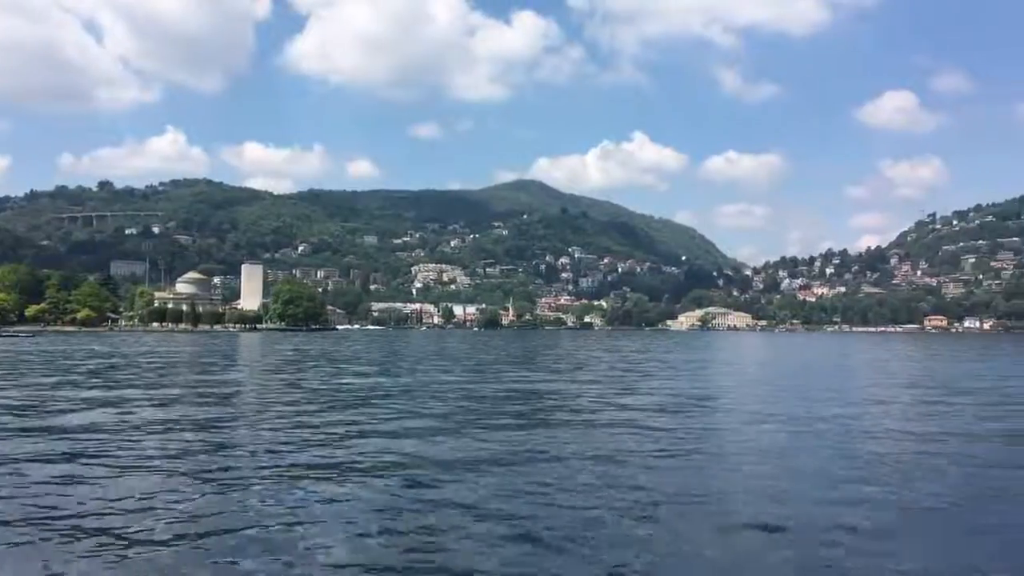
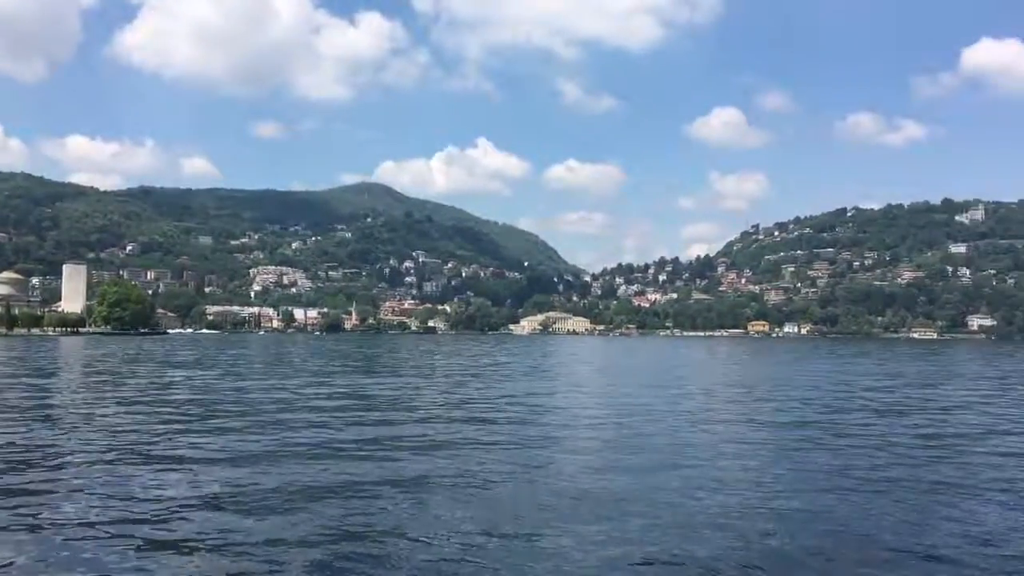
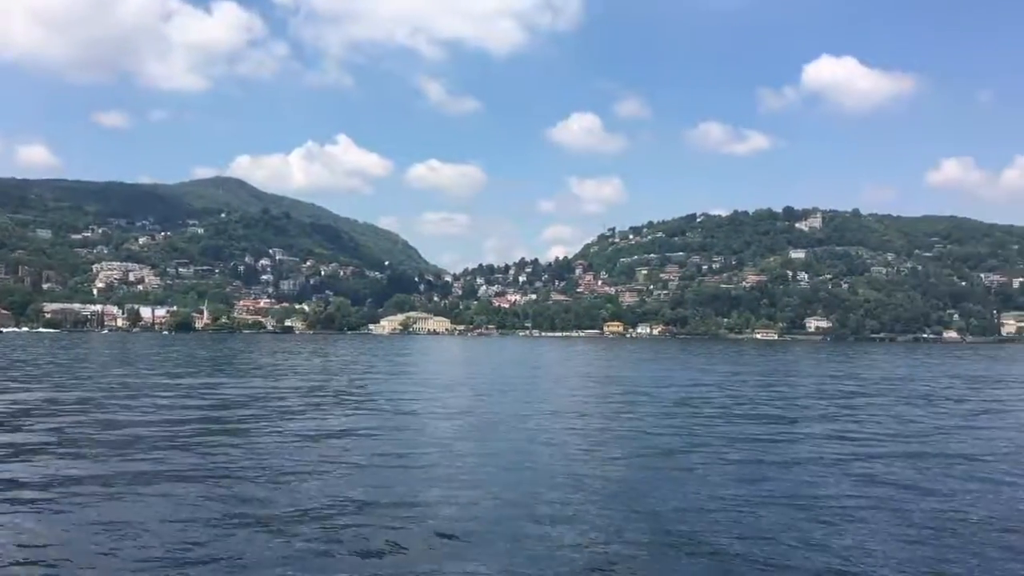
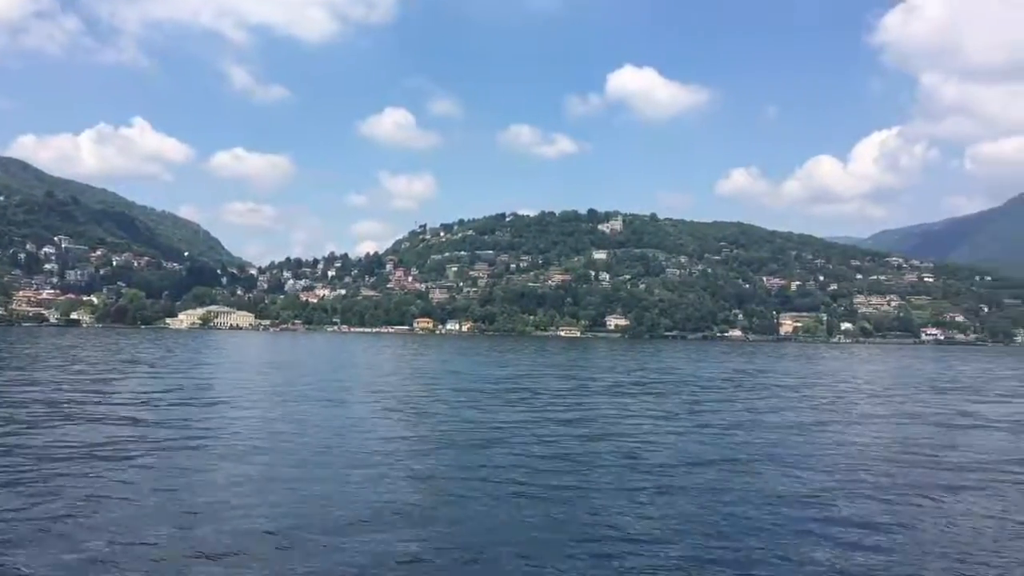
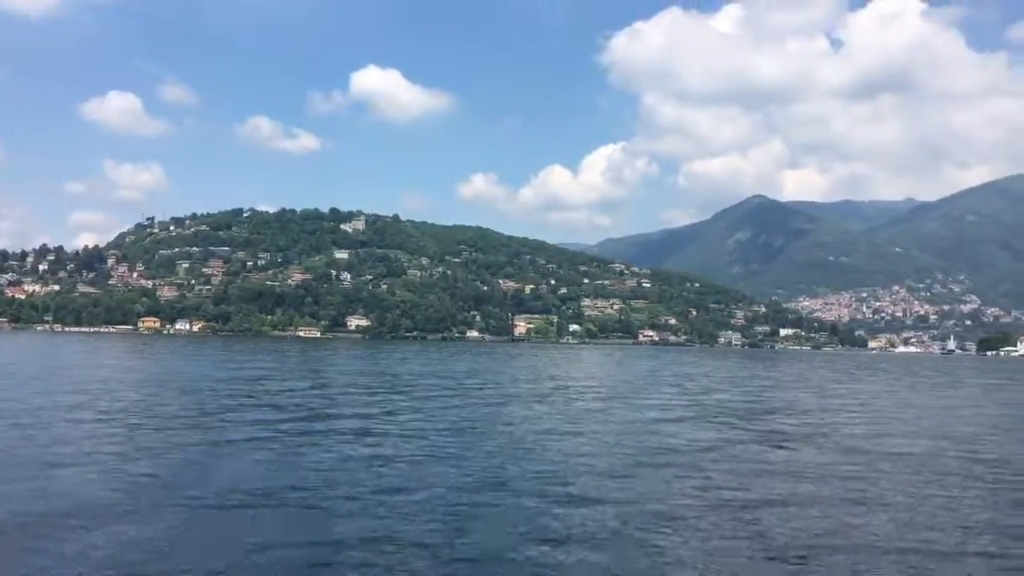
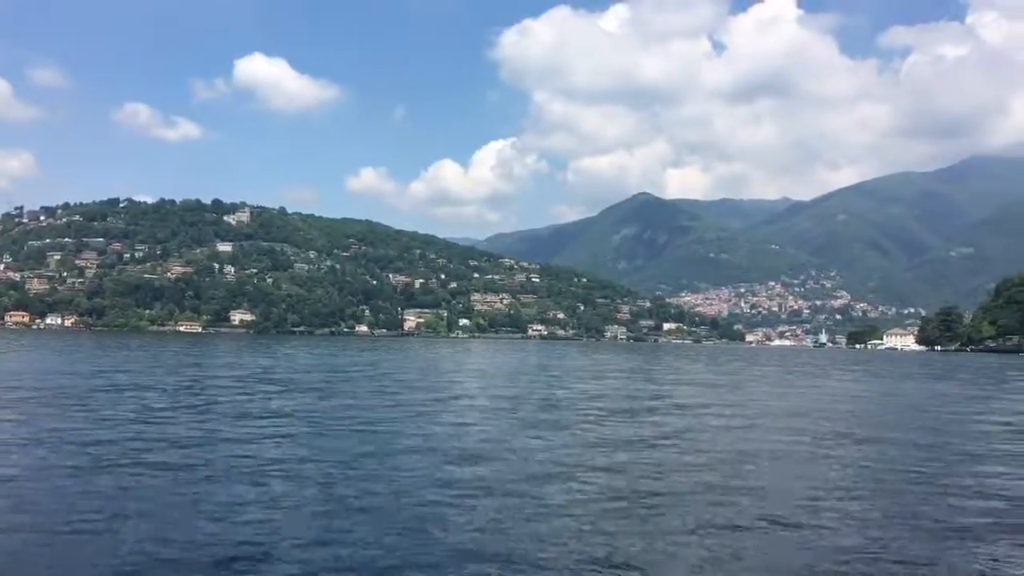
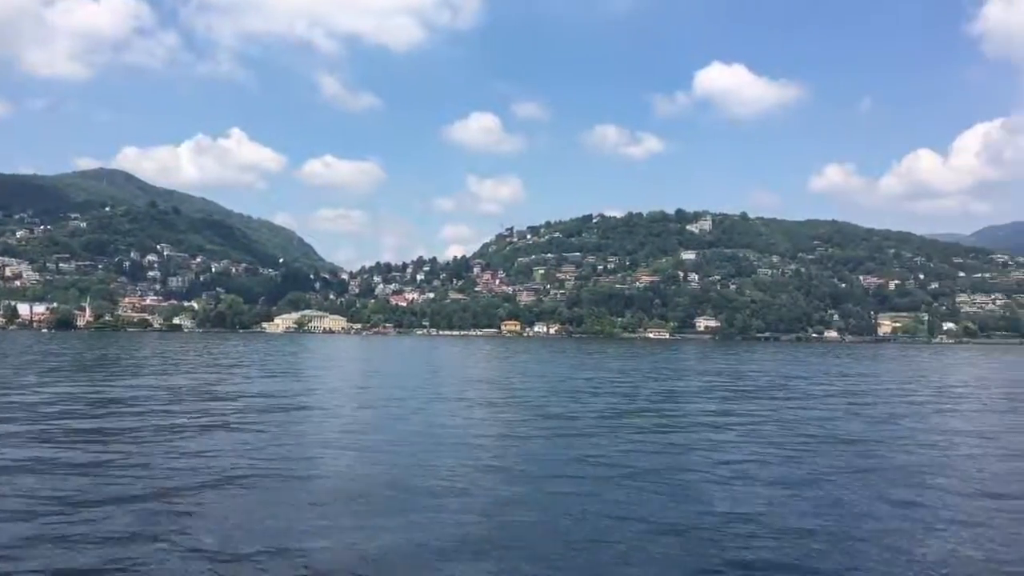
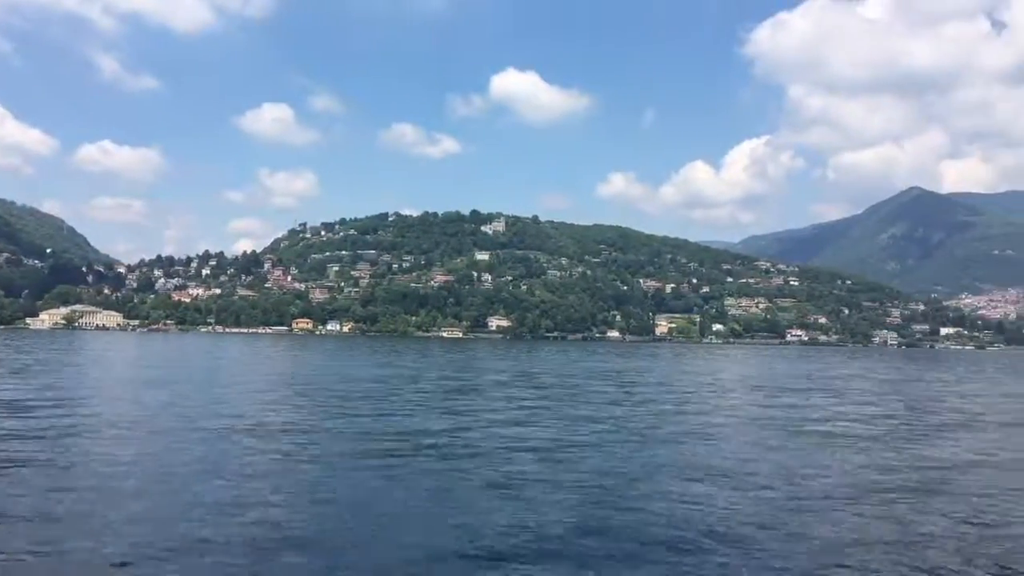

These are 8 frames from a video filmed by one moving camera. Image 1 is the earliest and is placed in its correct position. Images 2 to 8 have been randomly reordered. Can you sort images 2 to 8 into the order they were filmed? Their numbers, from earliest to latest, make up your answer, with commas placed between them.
2, 3, 7, 4, 8, 5, 6
